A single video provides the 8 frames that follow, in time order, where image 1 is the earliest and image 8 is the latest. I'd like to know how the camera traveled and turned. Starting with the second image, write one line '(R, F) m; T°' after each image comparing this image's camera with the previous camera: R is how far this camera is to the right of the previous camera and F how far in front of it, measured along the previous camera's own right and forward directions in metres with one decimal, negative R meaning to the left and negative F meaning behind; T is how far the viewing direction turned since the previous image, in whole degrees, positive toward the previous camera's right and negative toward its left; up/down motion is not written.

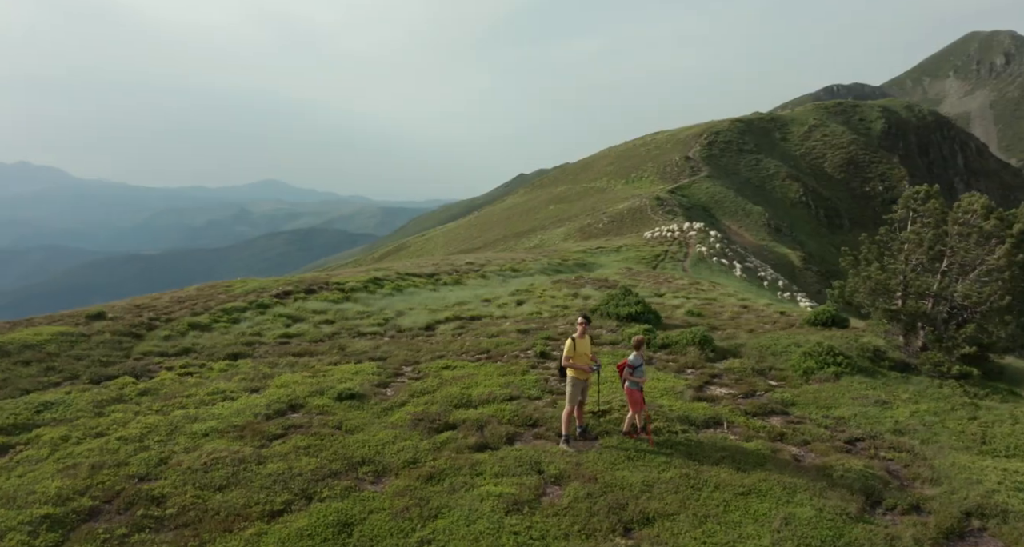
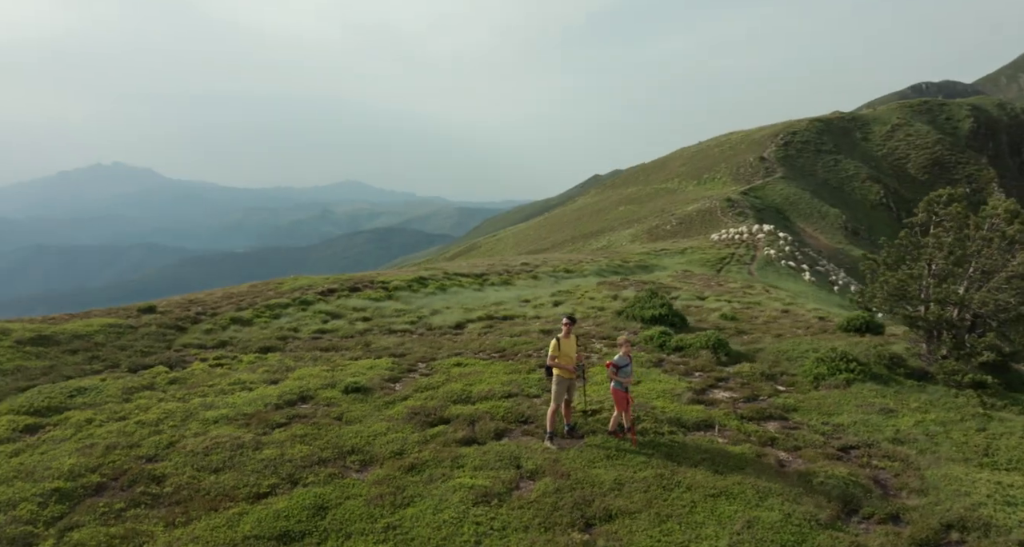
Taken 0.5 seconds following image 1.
(+1.8, -0.1) m; -5°
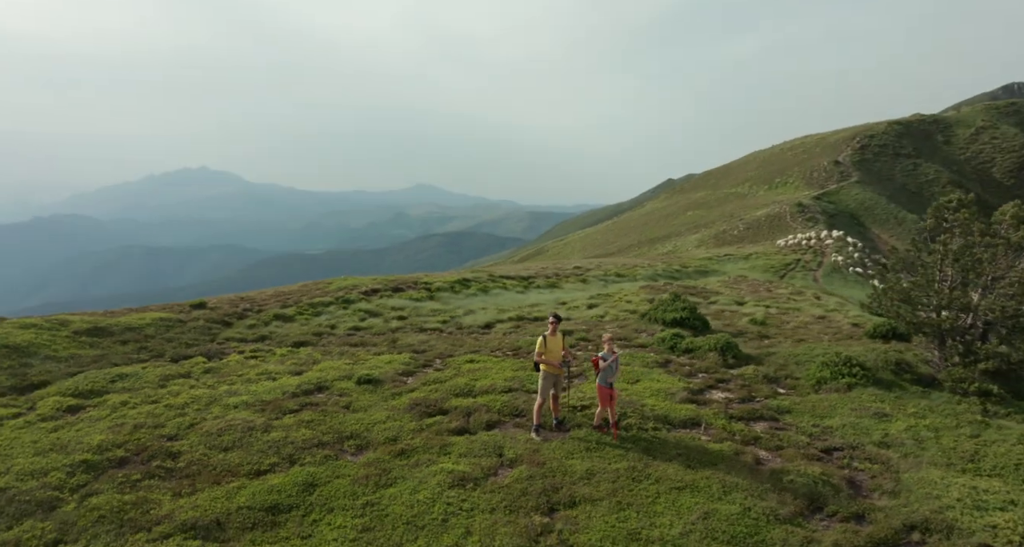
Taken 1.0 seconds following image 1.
(+1.7, -0.6) m; -5°
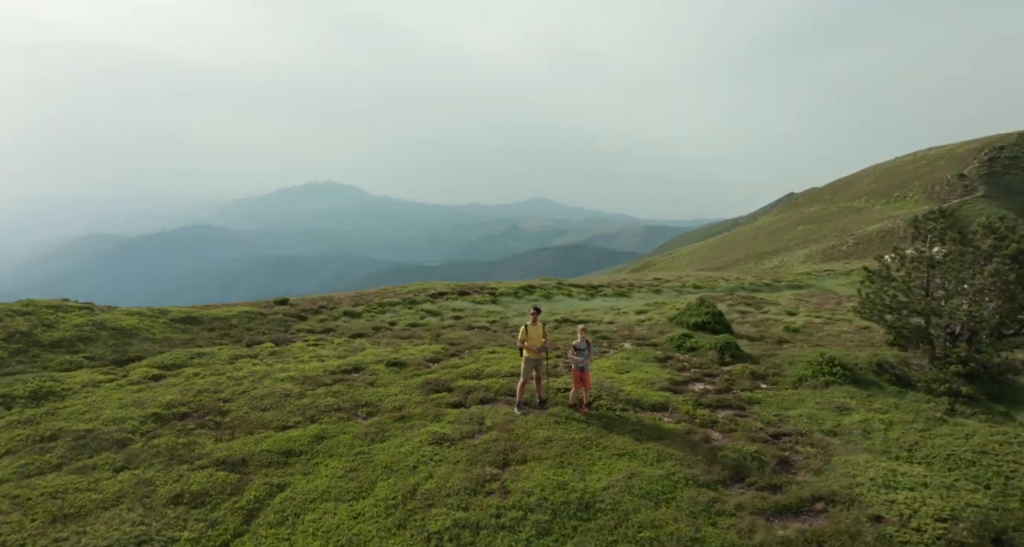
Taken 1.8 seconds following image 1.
(+3.0, -2.0) m; -8°
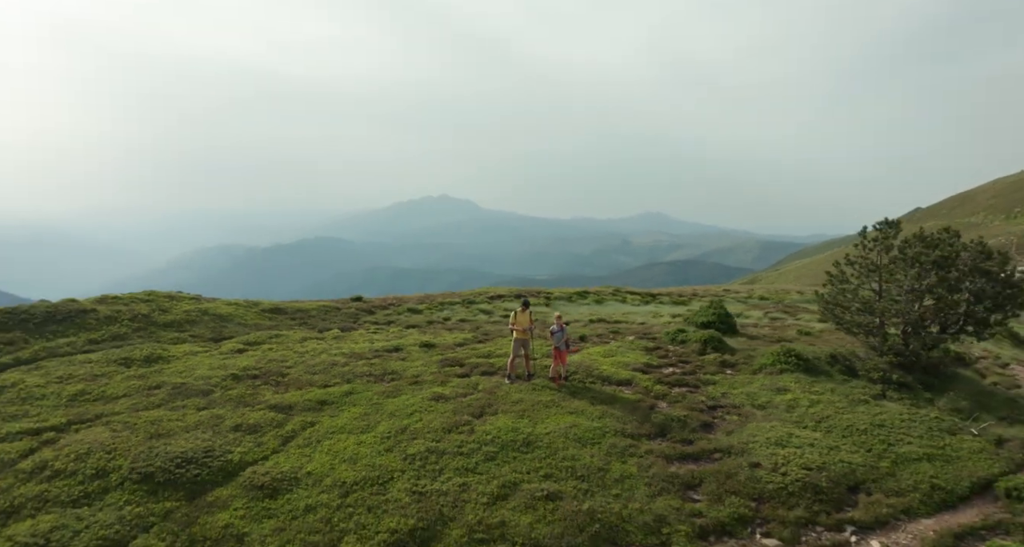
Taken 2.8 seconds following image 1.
(+3.3, -3.4) m; -8°
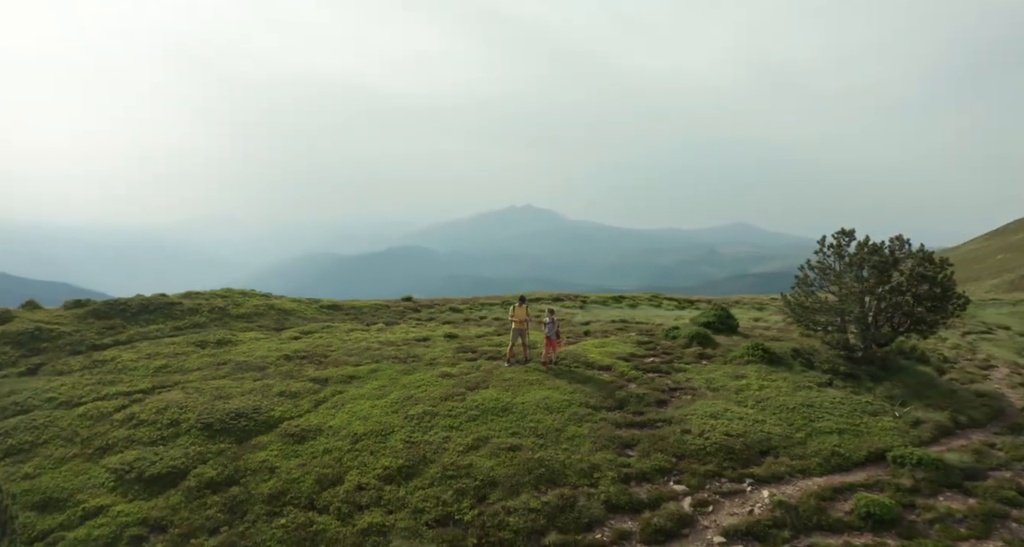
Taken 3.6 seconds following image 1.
(+2.7, -3.2) m; -6°
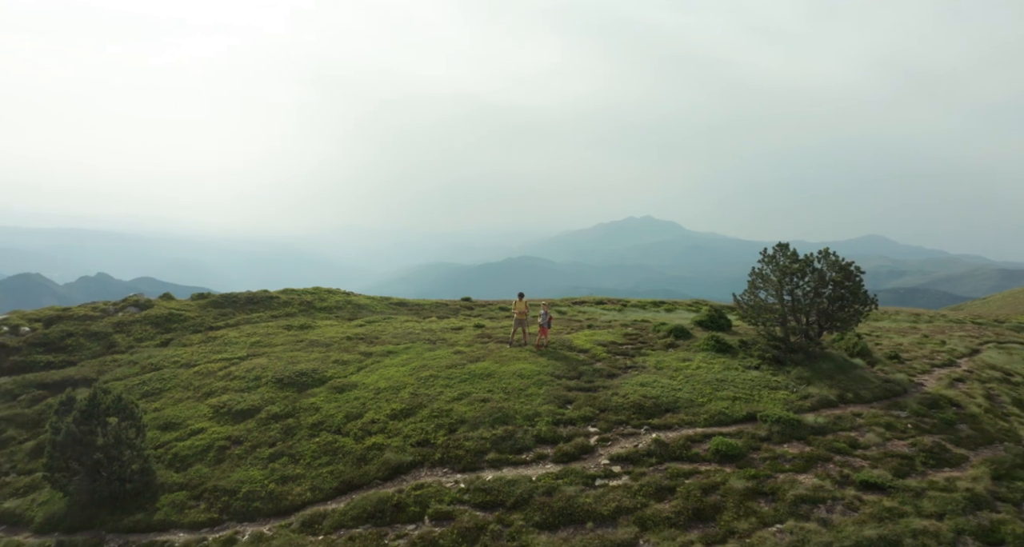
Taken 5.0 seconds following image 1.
(+4.6, -5.3) m; -9°
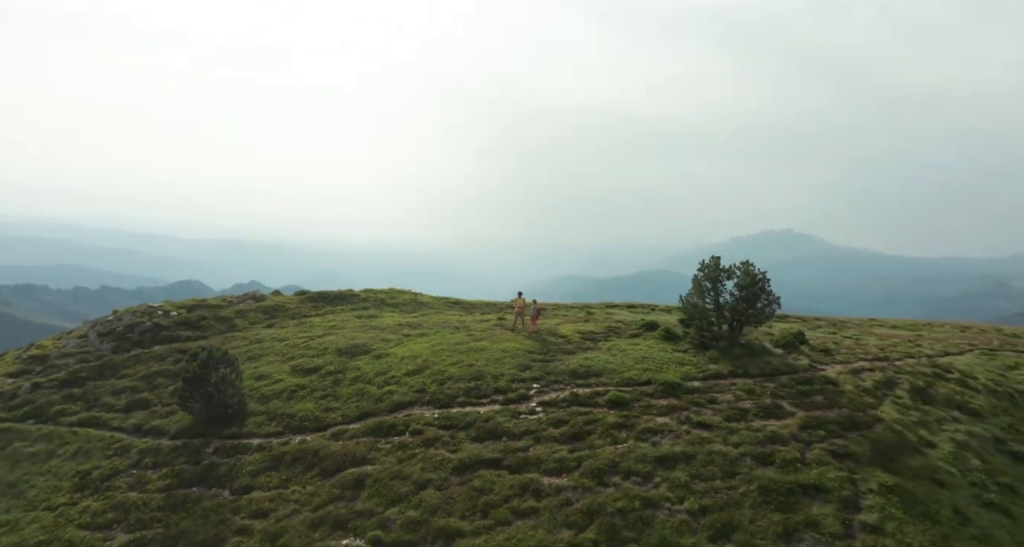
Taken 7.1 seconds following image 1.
(+6.3, -7.3) m; -10°
